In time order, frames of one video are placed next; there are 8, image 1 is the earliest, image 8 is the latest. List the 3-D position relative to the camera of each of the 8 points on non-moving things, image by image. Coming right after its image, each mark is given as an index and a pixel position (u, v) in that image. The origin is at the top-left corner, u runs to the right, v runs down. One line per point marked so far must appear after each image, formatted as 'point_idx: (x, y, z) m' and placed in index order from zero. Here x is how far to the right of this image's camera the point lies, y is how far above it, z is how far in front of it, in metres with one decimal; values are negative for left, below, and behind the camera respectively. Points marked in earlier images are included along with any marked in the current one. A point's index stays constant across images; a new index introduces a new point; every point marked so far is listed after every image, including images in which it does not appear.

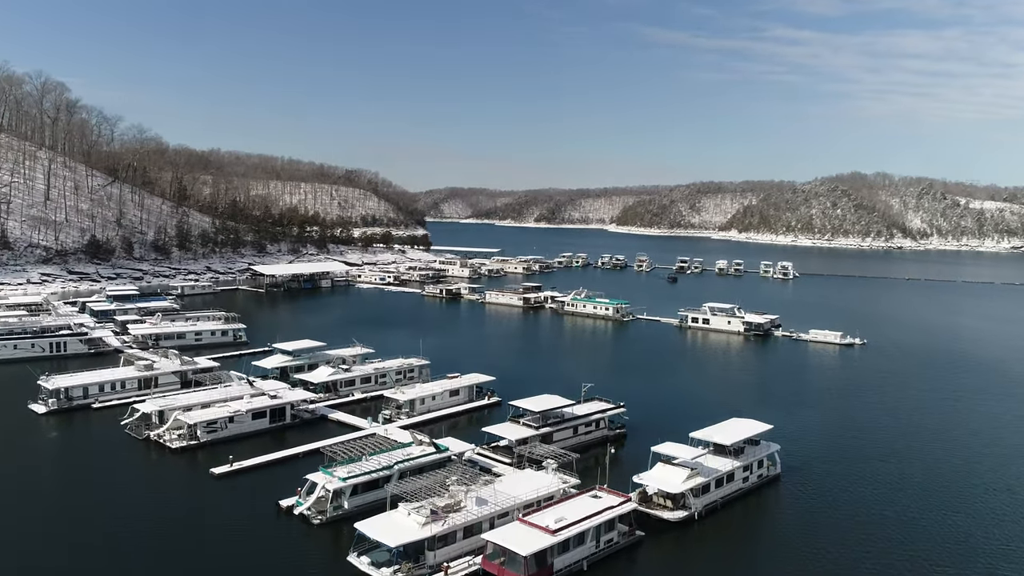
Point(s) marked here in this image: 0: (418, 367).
0: (-1.5, -1.3, +10.7) m
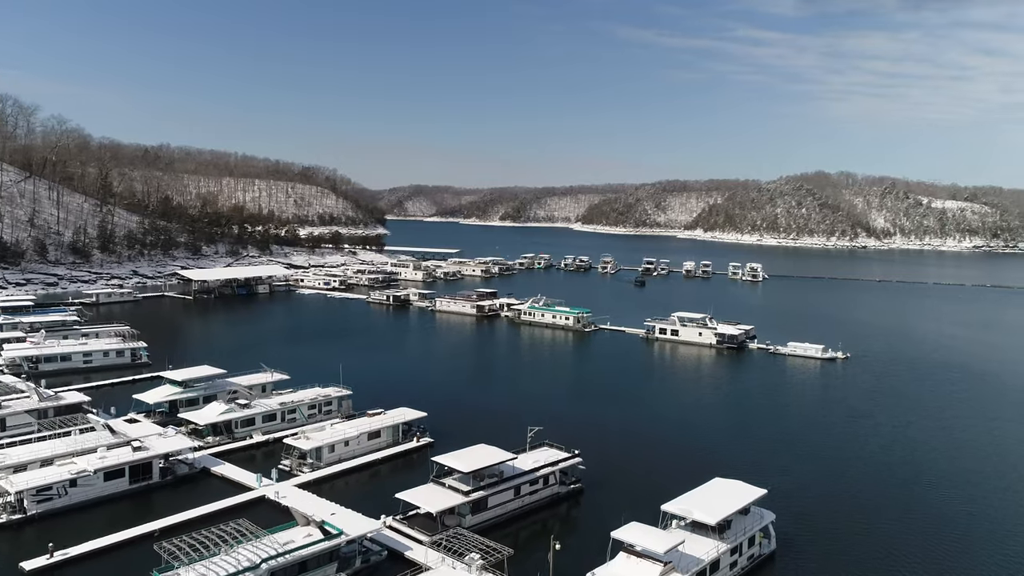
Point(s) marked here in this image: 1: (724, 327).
0: (-2.4, -1.5, +9.0) m
1: (+5.1, -1.0, +16.1) m
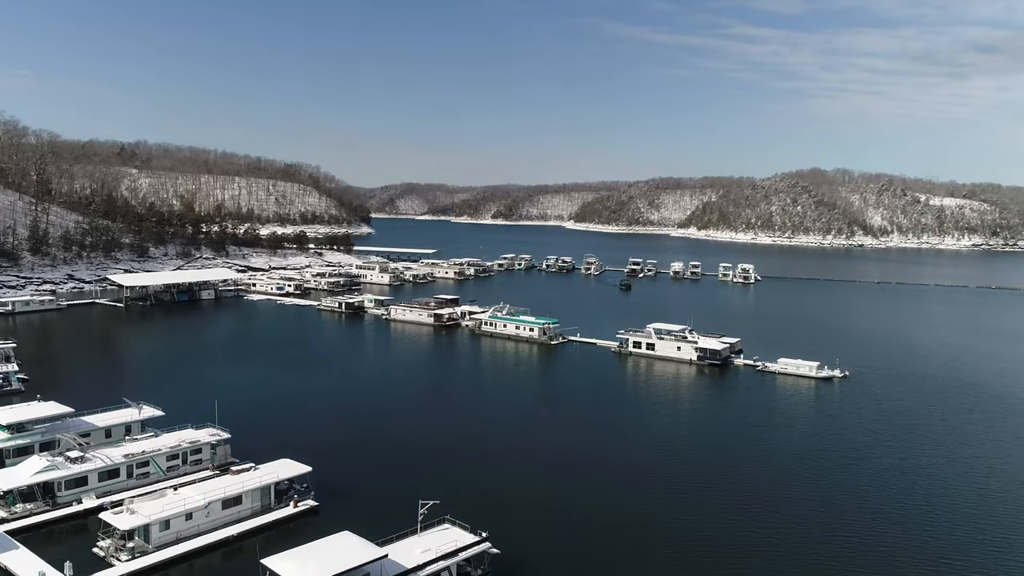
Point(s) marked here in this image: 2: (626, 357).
0: (-3.3, -1.7, +7.1) m
1: (+4.2, -1.2, +14.3) m
2: (+2.5, -1.6, +14.9) m
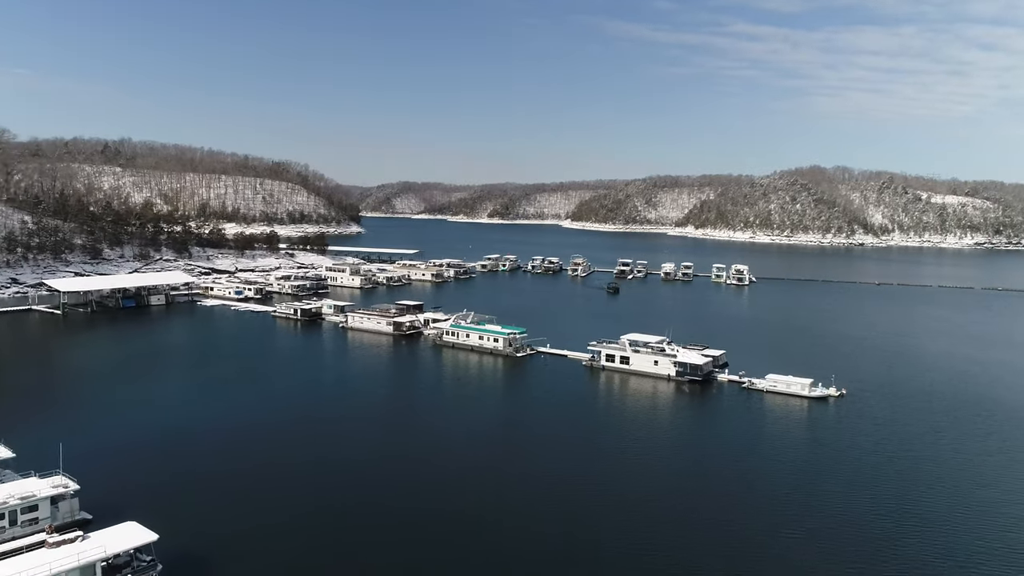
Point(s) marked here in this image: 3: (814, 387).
0: (-4.1, -1.9, +5.8) m
1: (+3.4, -1.3, +12.9) m
2: (+1.7, -1.7, +13.5) m
3: (+5.9, -1.9, +12.9) m
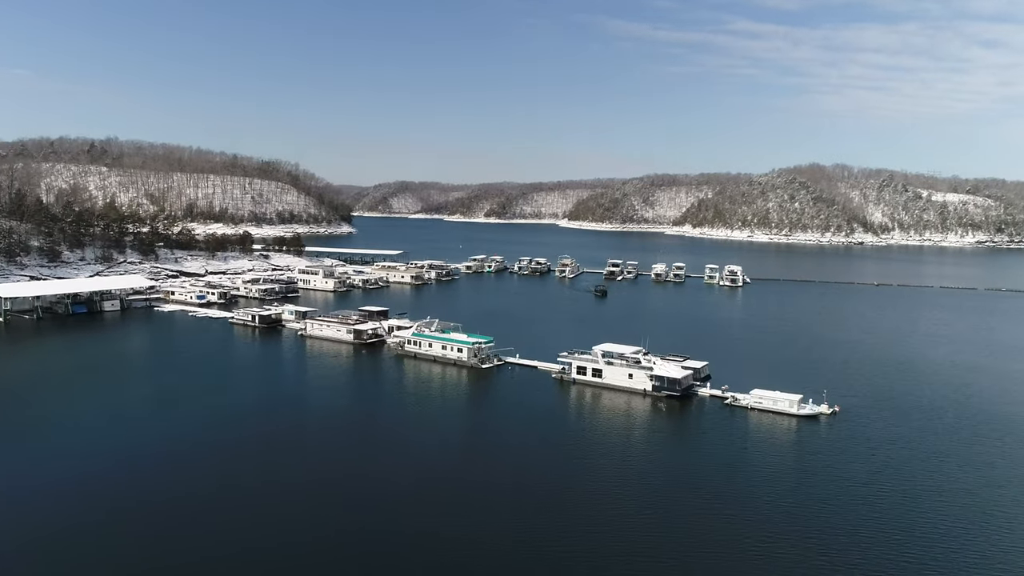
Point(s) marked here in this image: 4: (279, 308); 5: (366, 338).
0: (-4.7, -2.0, +4.7) m
1: (+2.8, -1.4, +11.8) m
2: (+1.1, -1.8, +12.4) m
3: (+5.3, -2.0, +11.9) m
4: (-6.2, -0.6, +17.5) m
5: (-3.4, -1.2, +15.4) m
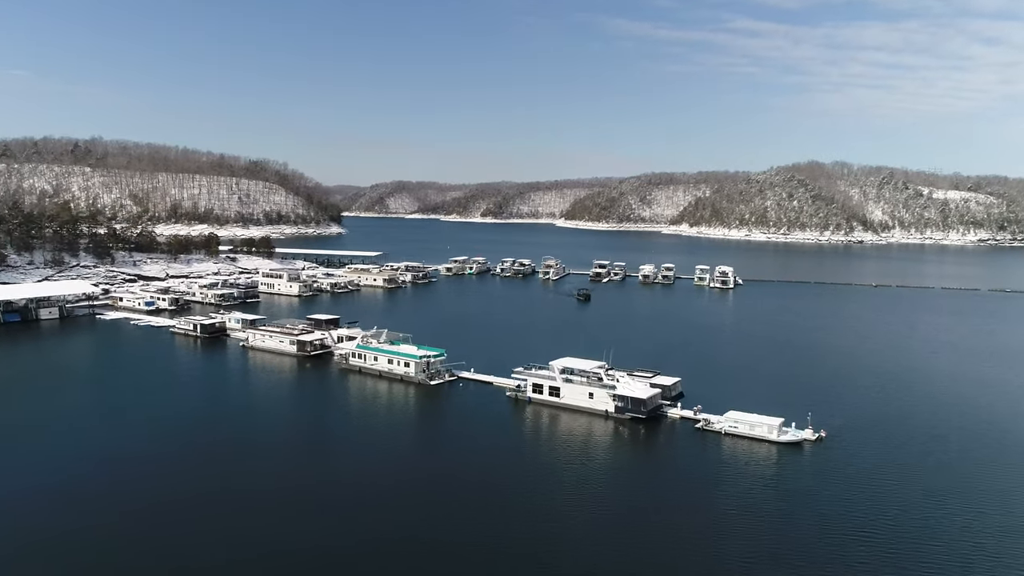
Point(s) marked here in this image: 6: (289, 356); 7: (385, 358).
0: (-5.5, -2.1, +3.5) m
1: (+2.0, -1.5, +10.6) m
2: (+0.3, -1.9, +11.2) m
3: (+4.5, -2.1, +10.6) m
4: (-7.0, -0.7, +16.3) m
5: (-4.2, -1.3, +14.2) m
6: (-4.7, -1.4, +14.2) m
7: (-2.3, -1.3, +12.8) m
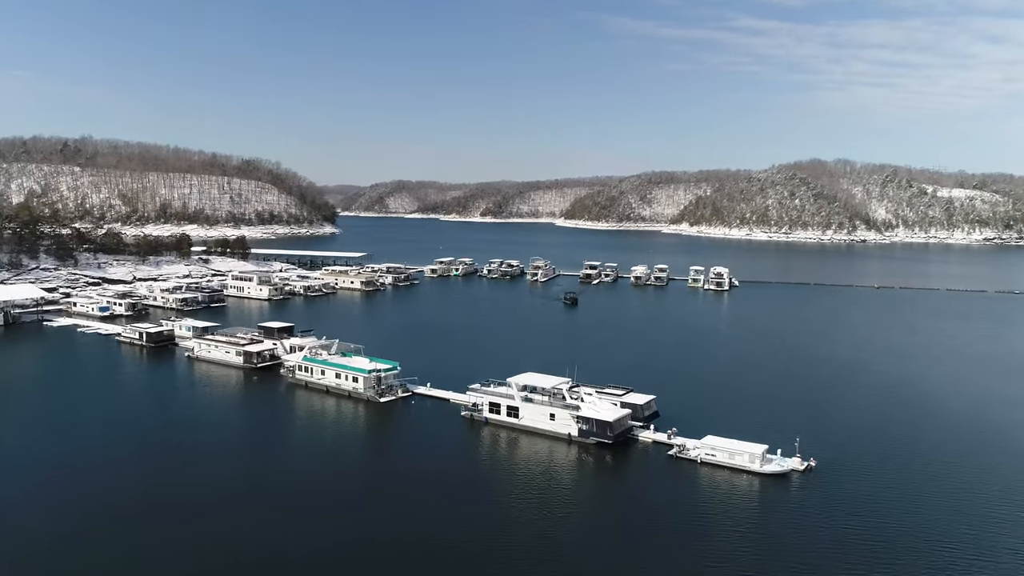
0: (-6.2, -2.3, +2.4) m
1: (+1.4, -1.6, +9.5) m
2: (-0.3, -2.0, +10.2) m
3: (+3.9, -2.2, +9.5) m
4: (-7.6, -0.8, +15.2) m
5: (-4.8, -1.4, +13.2) m
6: (-5.3, -1.5, +13.2) m
7: (-2.9, -1.4, +11.7) m
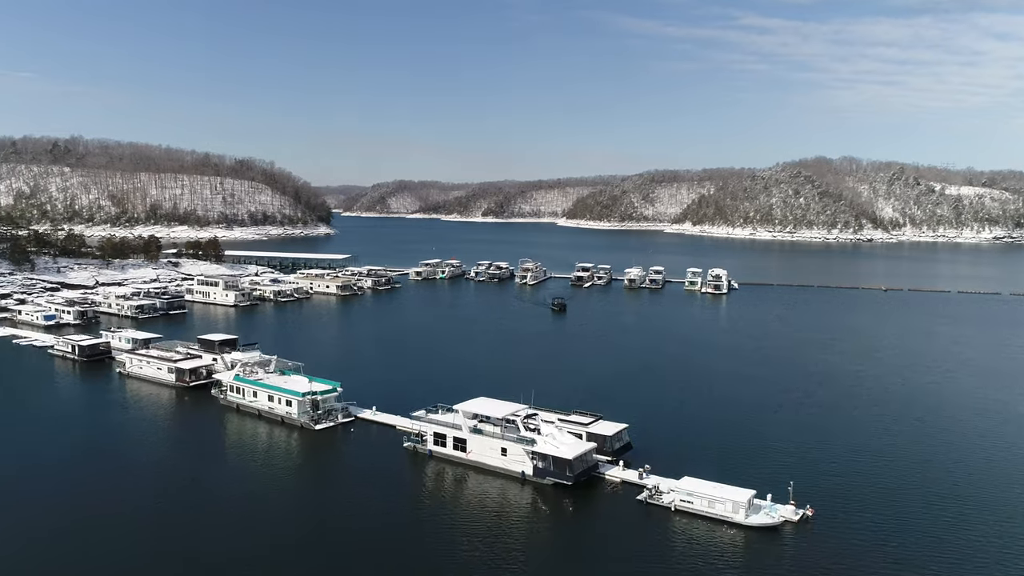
0: (-6.8, -2.4, +1.3) m
1: (+0.8, -1.8, +8.3) m
2: (-0.9, -2.2, +8.9) m
3: (+3.3, -2.4, +8.3) m
4: (-8.1, -1.0, +14.1) m
5: (-5.3, -1.6, +12.0) m
6: (-5.9, -1.7, +12.0) m
7: (-3.4, -1.6, +10.5) m
